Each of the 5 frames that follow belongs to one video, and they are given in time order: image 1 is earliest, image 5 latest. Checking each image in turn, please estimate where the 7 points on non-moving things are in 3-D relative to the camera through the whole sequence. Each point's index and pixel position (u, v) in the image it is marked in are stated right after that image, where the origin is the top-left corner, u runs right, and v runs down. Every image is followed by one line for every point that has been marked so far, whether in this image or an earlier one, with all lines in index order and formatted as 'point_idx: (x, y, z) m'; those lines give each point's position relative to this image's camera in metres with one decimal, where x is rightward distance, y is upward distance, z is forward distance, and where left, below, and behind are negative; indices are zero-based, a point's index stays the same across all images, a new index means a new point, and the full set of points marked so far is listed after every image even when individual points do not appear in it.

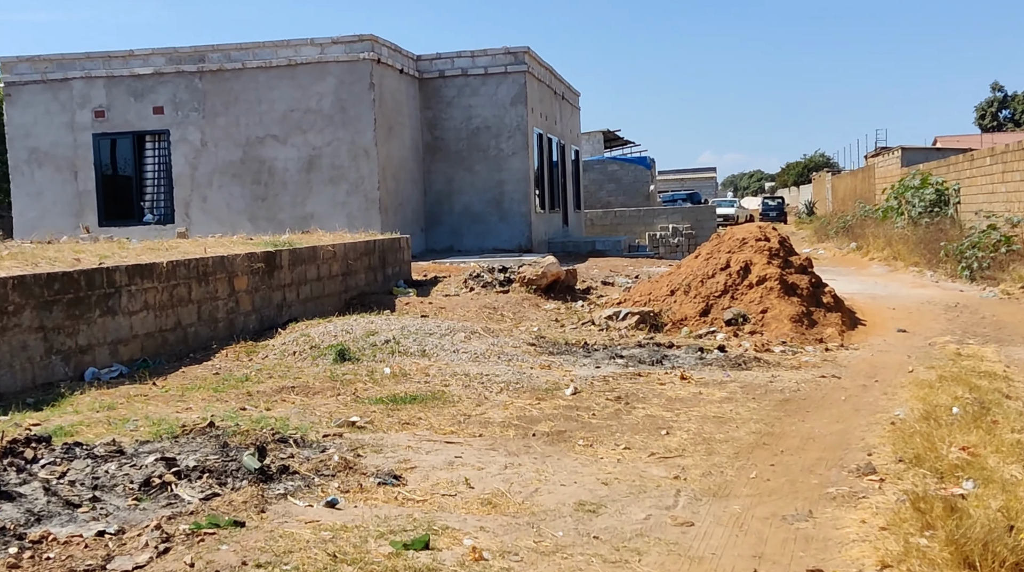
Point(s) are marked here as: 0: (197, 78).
0: (-5.0, +3.3, +18.9) m
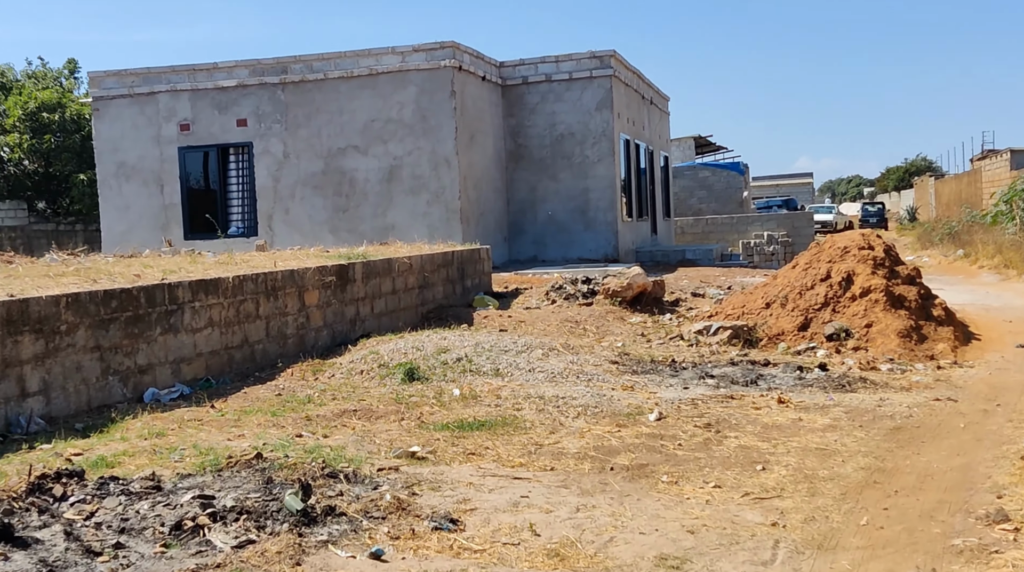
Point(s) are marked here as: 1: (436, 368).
0: (-3.7, +3.1, +18.7) m
1: (-0.5, -0.6, +8.4) m
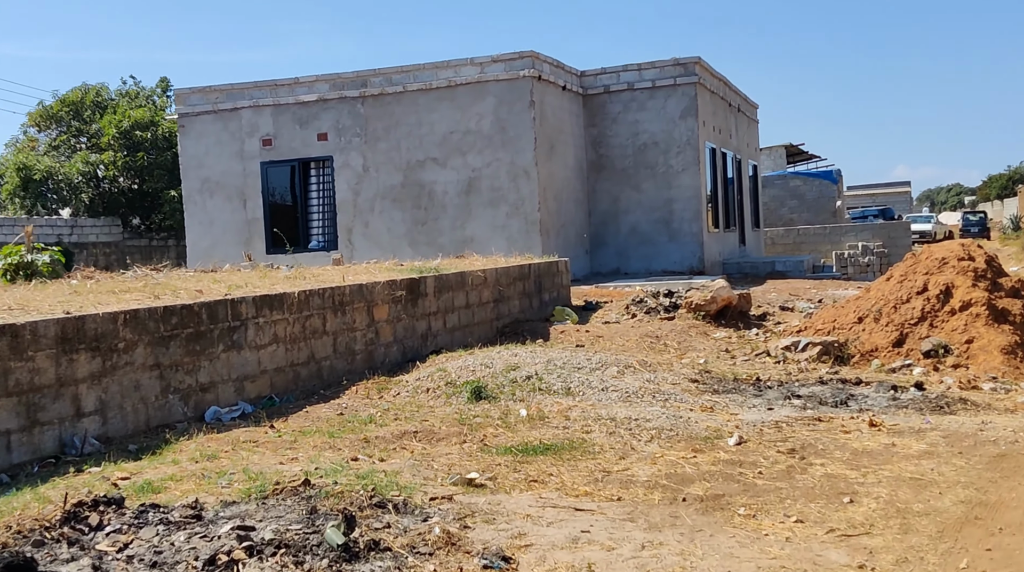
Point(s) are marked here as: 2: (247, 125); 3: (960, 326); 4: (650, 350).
0: (-2.4, +2.9, +18.6) m
1: (0.0, -0.7, +8.0) m
2: (-4.3, +2.6, +19.0) m
3: (+4.0, -0.4, +10.7) m
4: (+1.4, -0.6, +11.6) m
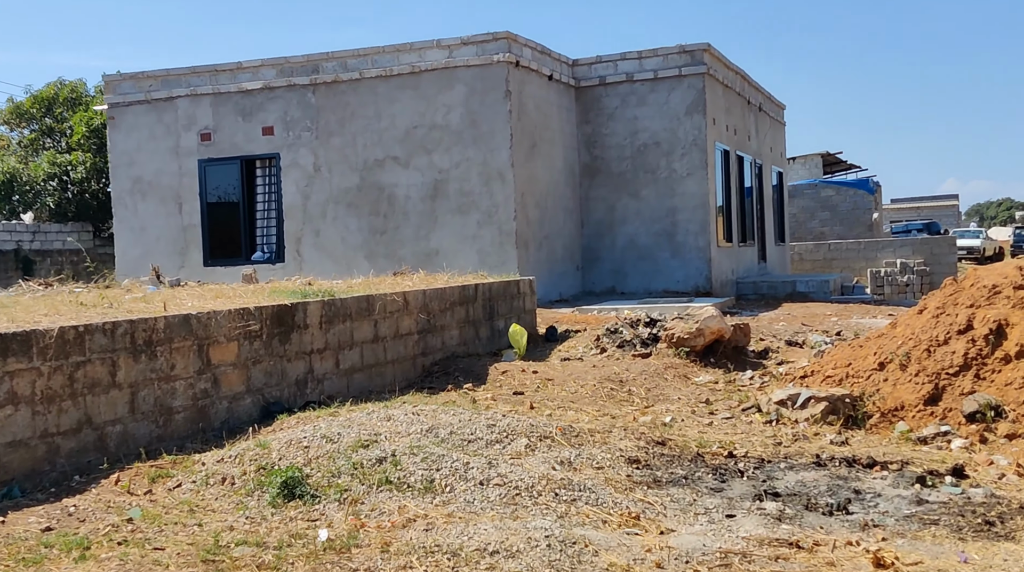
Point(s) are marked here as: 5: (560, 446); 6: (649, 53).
0: (-2.7, +2.6, +16.1) m
1: (-0.8, -0.9, +5.4) m
2: (-4.6, +2.4, +16.6) m
3: (+3.4, -0.6, +8.0) m
4: (+0.7, -0.9, +8.9) m
5: (+0.3, -0.9, +6.4) m
6: (+2.0, +3.5, +17.8) m
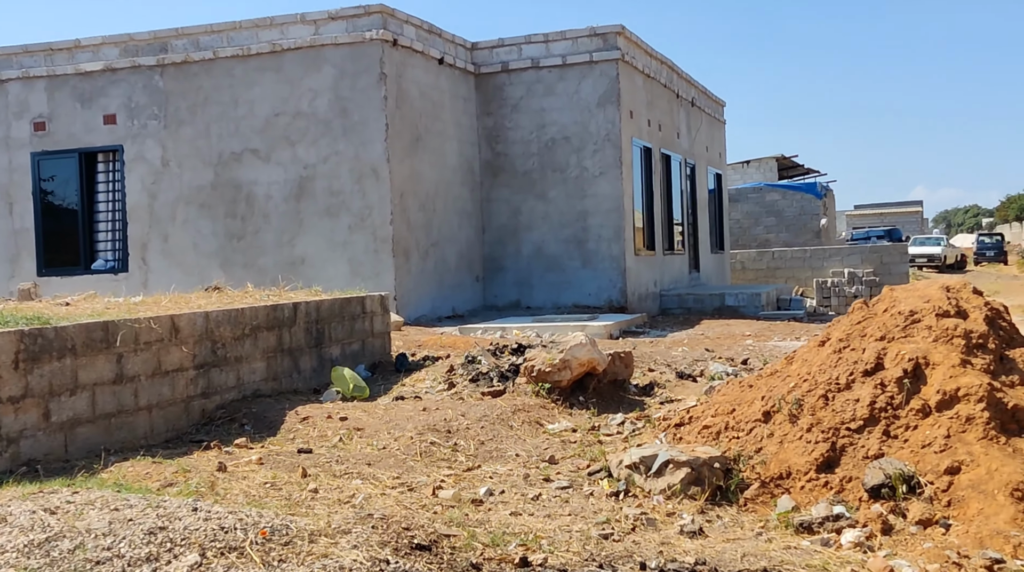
0: (-4.2, +2.5, +13.9) m
1: (-2.0, -1.0, +3.3) m
2: (-6.0, +2.2, +14.4) m
3: (+2.1, -0.8, +6.0) m
4: (-0.5, -1.0, +6.9) m
5: (-1.0, -1.0, +4.3) m
6: (+0.6, +3.3, +15.7) m
